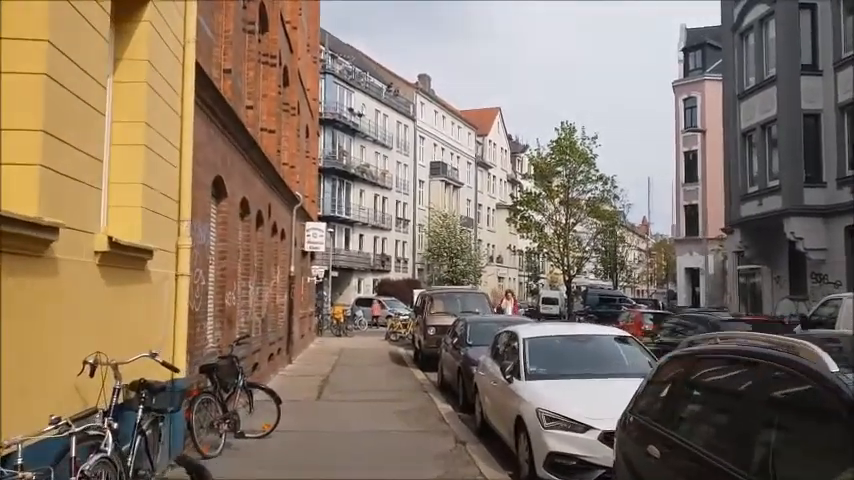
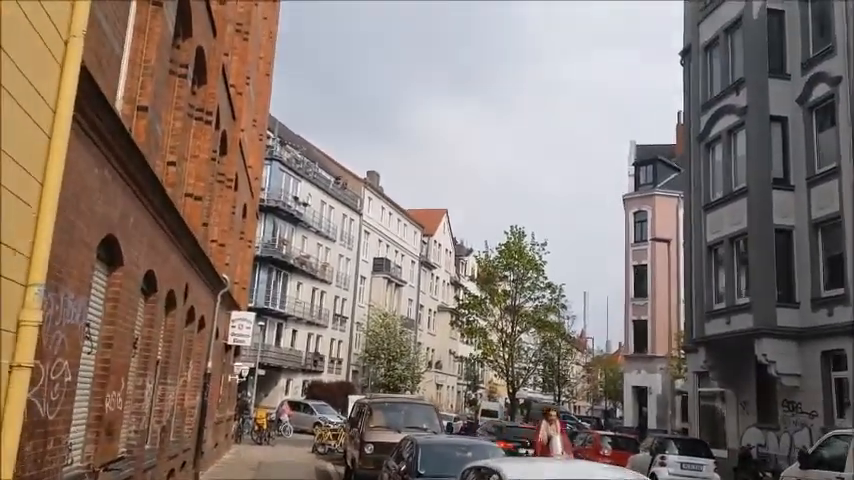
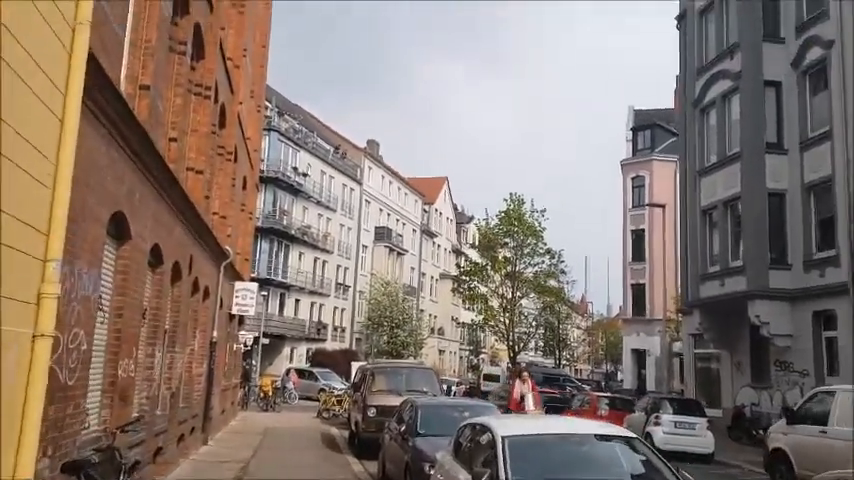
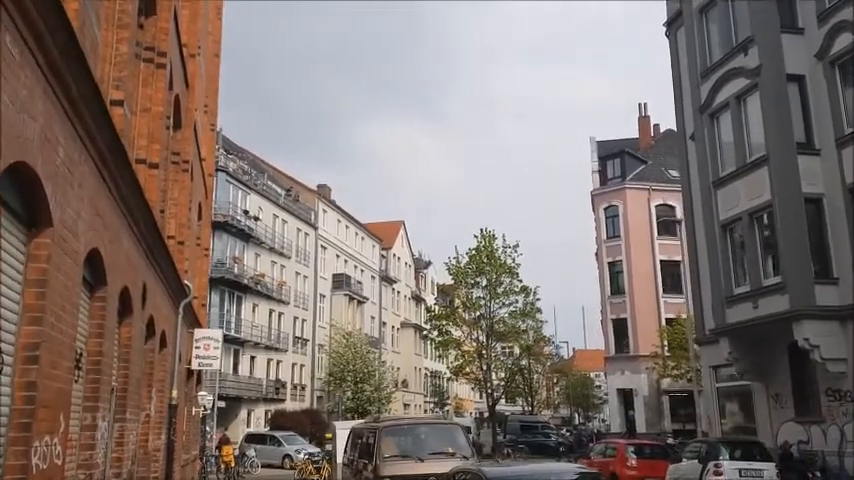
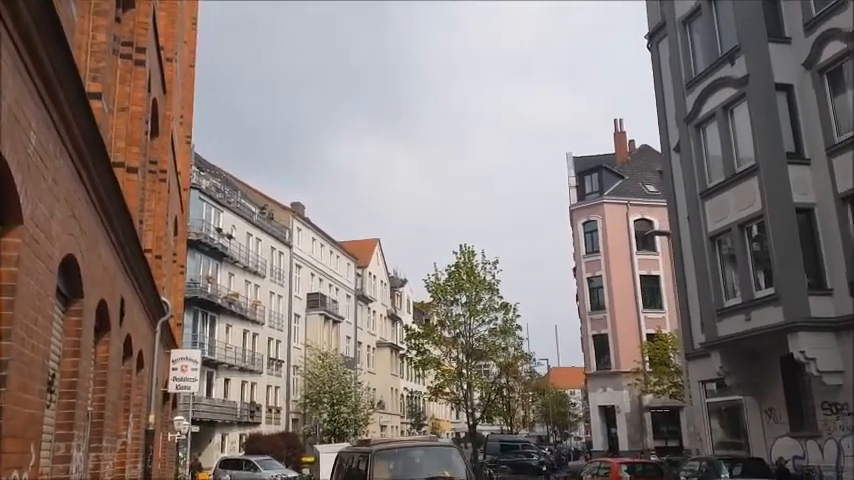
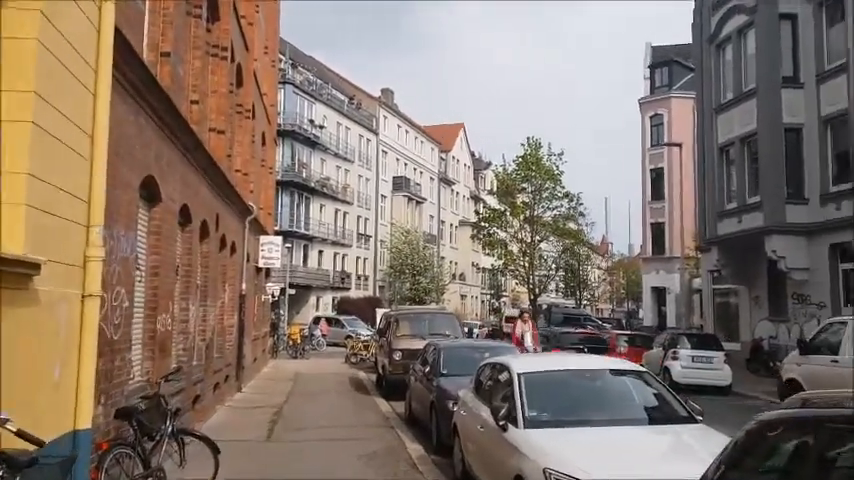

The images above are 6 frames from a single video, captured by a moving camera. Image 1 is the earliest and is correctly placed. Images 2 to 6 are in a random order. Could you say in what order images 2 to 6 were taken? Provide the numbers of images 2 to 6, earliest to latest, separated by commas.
6, 3, 2, 4, 5
